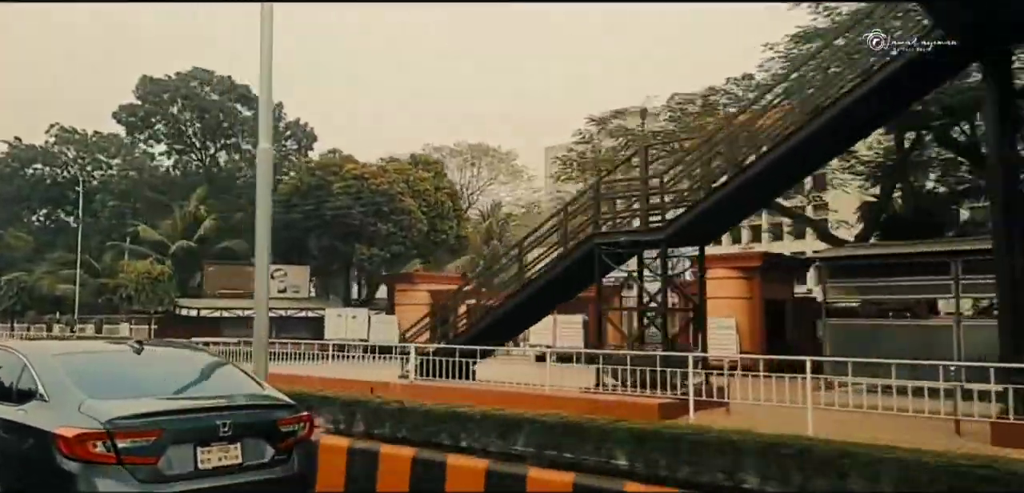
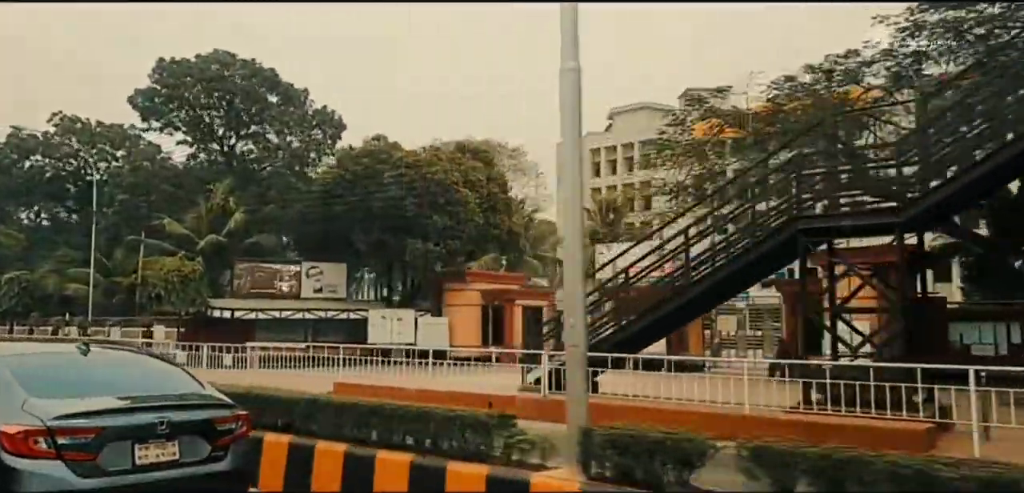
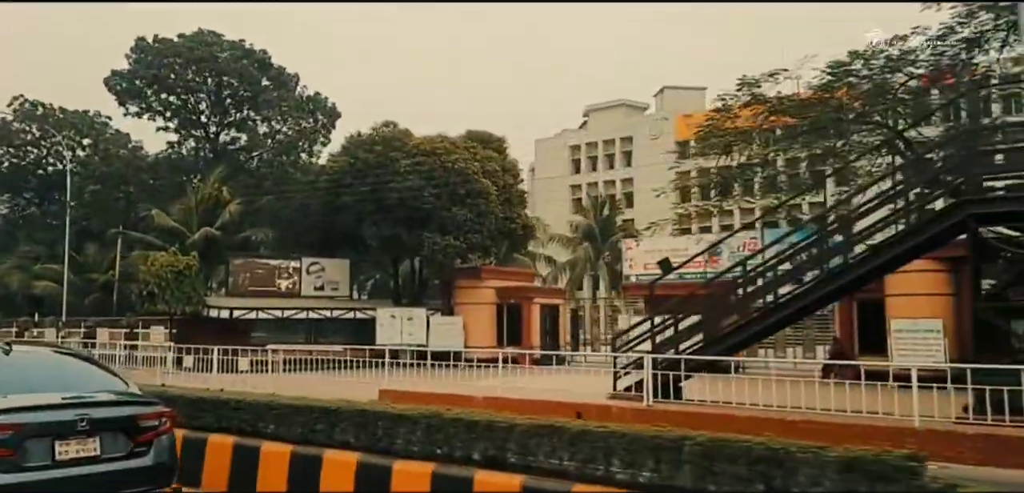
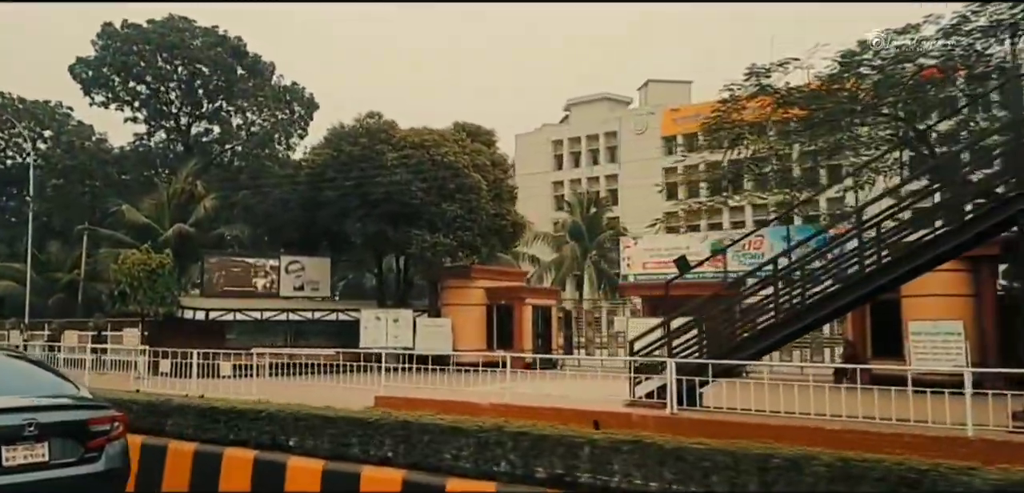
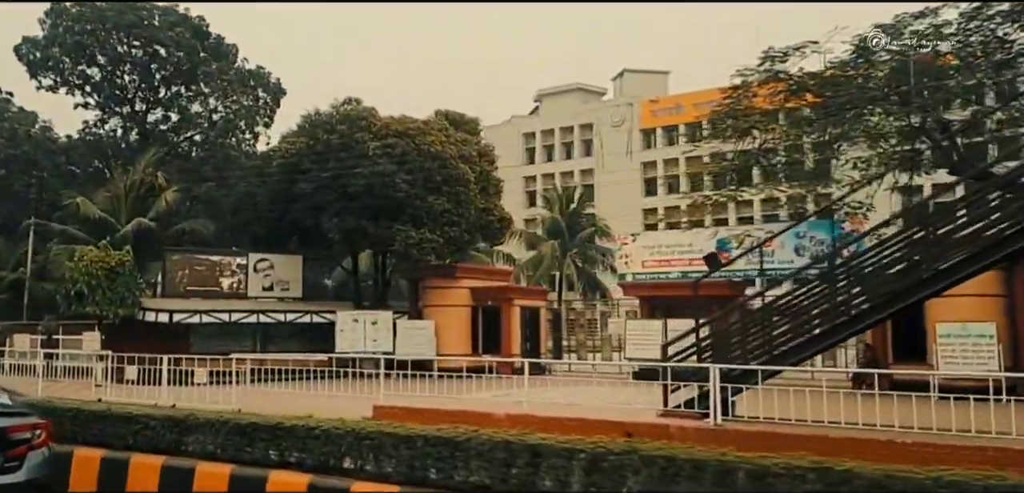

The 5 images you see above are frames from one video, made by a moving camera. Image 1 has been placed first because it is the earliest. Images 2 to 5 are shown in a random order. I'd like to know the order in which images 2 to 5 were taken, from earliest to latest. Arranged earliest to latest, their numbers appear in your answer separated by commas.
2, 3, 4, 5
